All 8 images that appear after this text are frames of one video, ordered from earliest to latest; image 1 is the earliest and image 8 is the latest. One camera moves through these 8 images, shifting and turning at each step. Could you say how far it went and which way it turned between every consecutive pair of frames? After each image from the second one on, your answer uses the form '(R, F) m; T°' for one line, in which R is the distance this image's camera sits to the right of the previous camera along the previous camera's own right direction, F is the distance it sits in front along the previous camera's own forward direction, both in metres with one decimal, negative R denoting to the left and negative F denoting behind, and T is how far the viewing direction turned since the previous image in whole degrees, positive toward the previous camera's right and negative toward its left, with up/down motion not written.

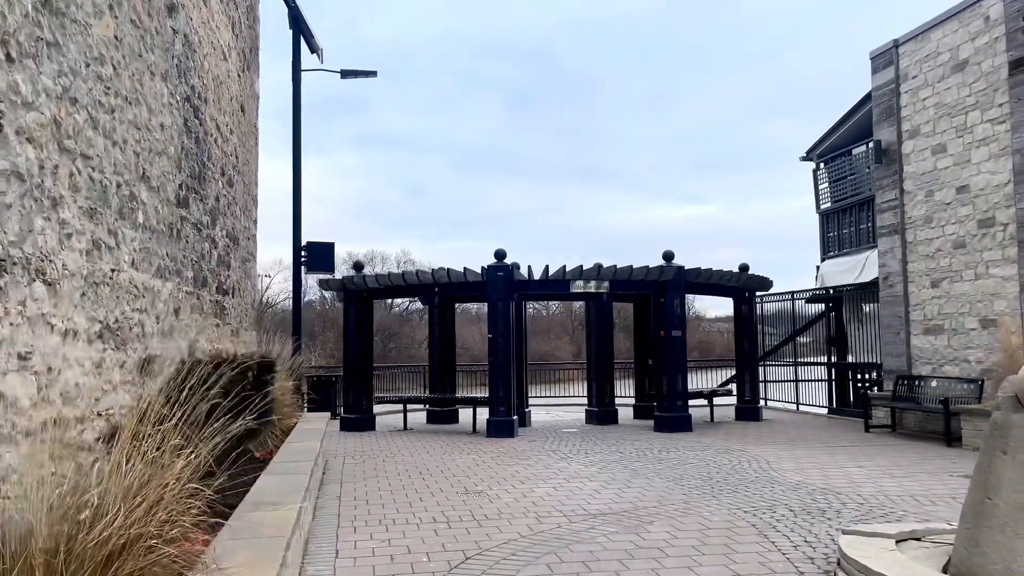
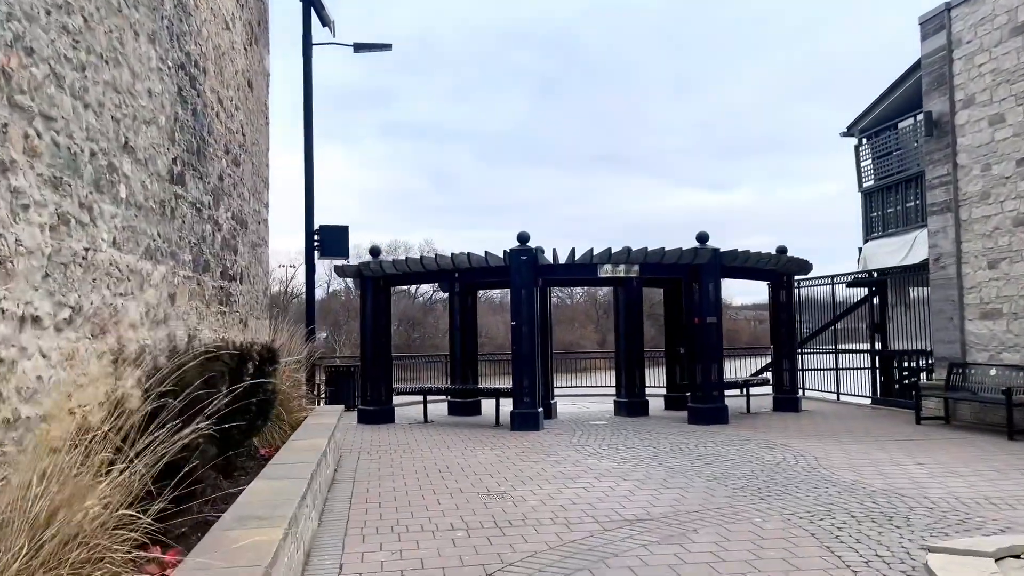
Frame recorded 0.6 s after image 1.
(0.0, +0.7) m; -2°
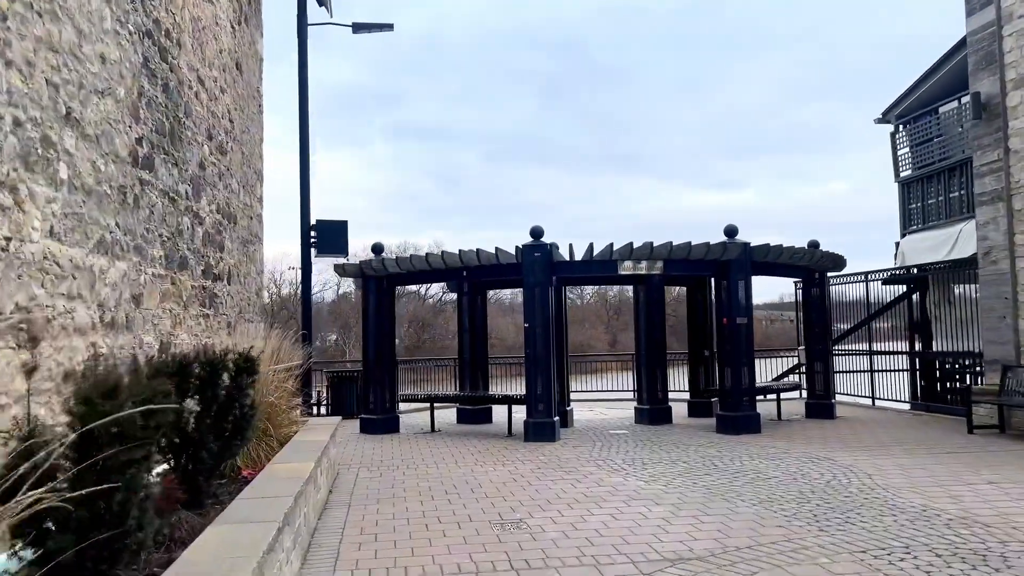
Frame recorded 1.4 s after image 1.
(0.0, +0.9) m; -1°
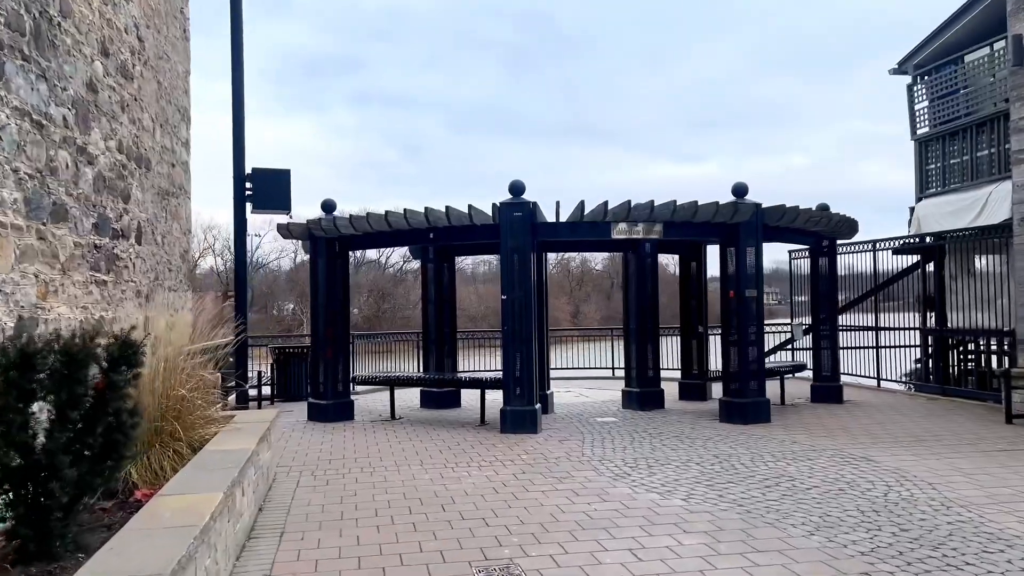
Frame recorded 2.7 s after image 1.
(-0.2, +1.6) m; +3°
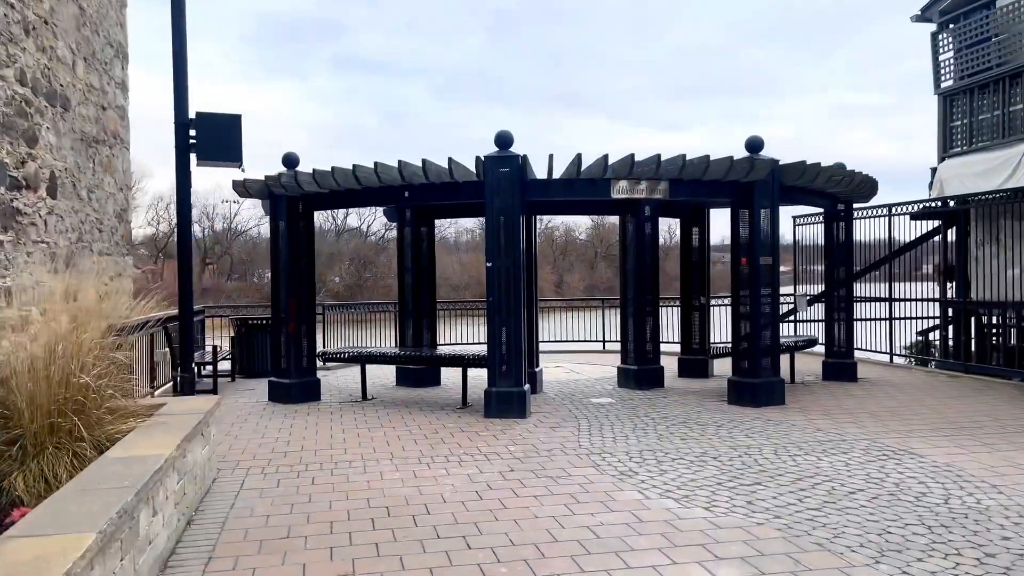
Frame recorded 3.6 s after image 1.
(0.0, +1.1) m; +1°
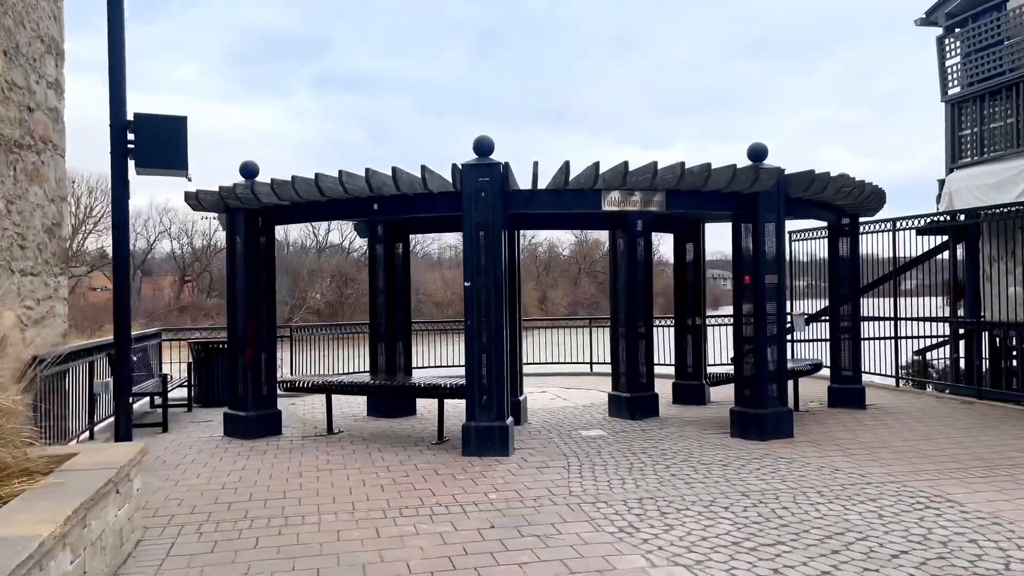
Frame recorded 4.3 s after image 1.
(0.0, +0.8) m; +1°
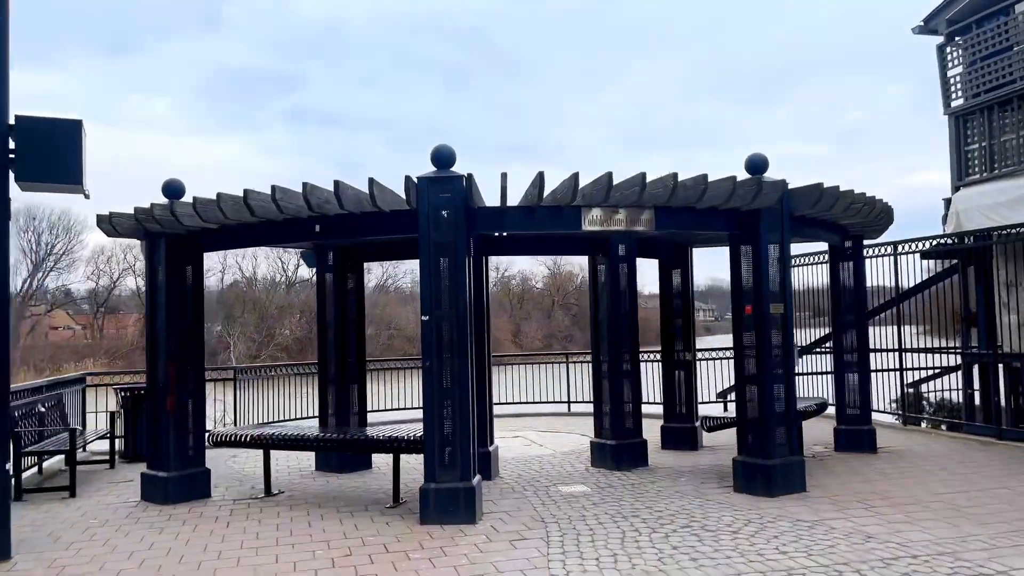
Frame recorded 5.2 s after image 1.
(+0.1, +1.1) m; +2°
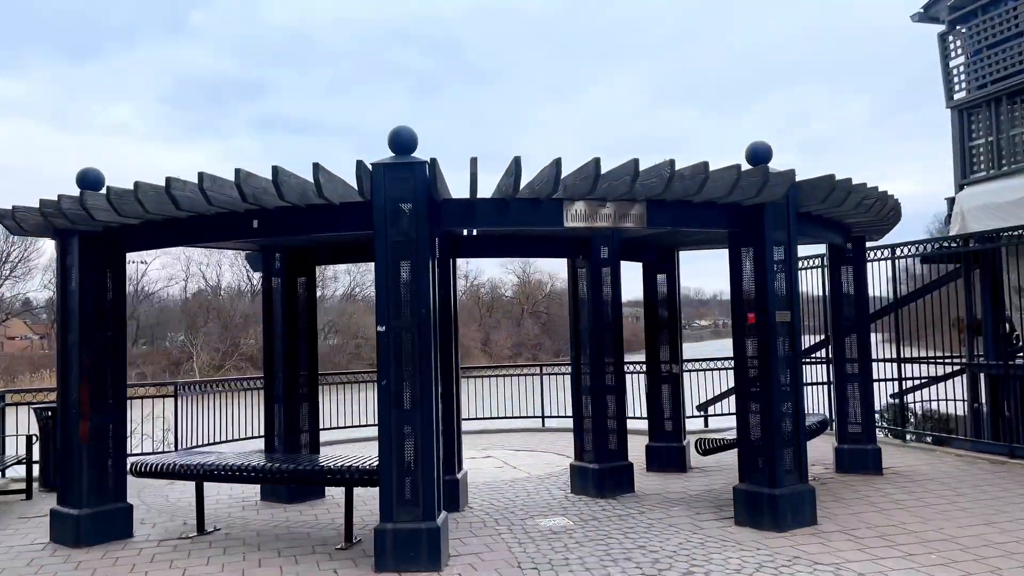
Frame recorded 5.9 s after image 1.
(0.0, +0.9) m; +2°
